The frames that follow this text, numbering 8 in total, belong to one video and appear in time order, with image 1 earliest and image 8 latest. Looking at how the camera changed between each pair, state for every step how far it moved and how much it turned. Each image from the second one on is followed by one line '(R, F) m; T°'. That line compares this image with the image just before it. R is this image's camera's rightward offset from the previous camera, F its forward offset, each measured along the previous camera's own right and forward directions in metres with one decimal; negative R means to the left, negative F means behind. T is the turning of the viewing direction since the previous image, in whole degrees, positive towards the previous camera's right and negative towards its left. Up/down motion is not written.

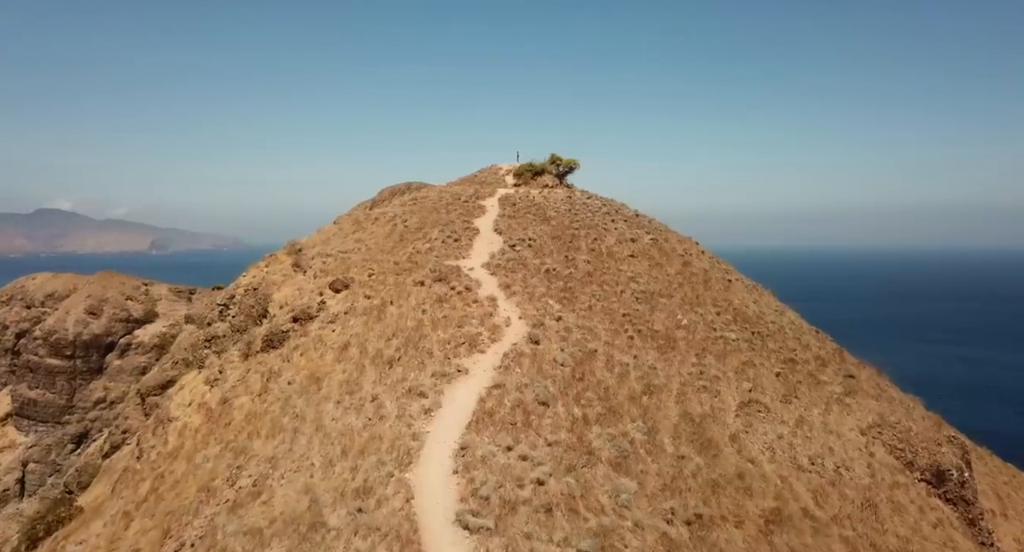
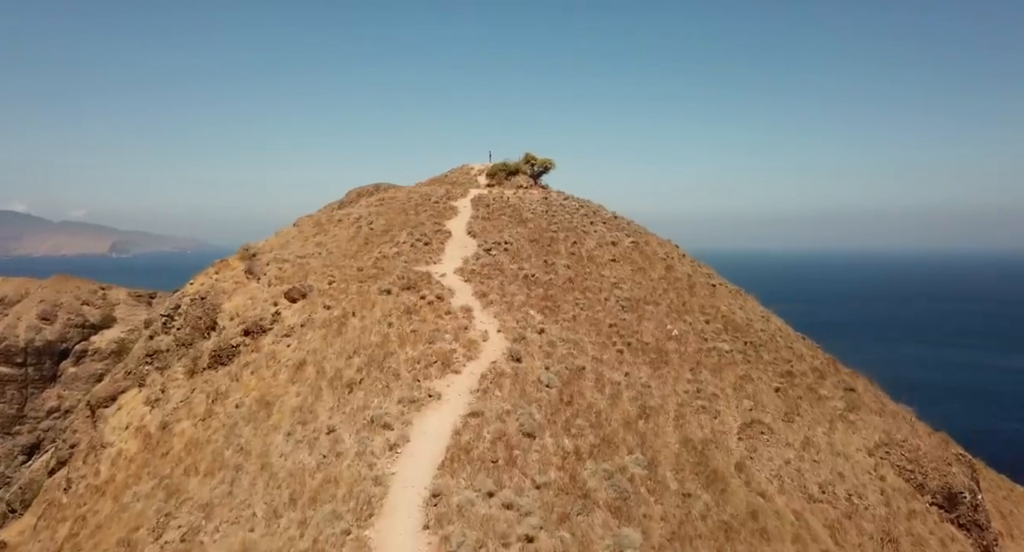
(-0.3, +3.1) m; +3°
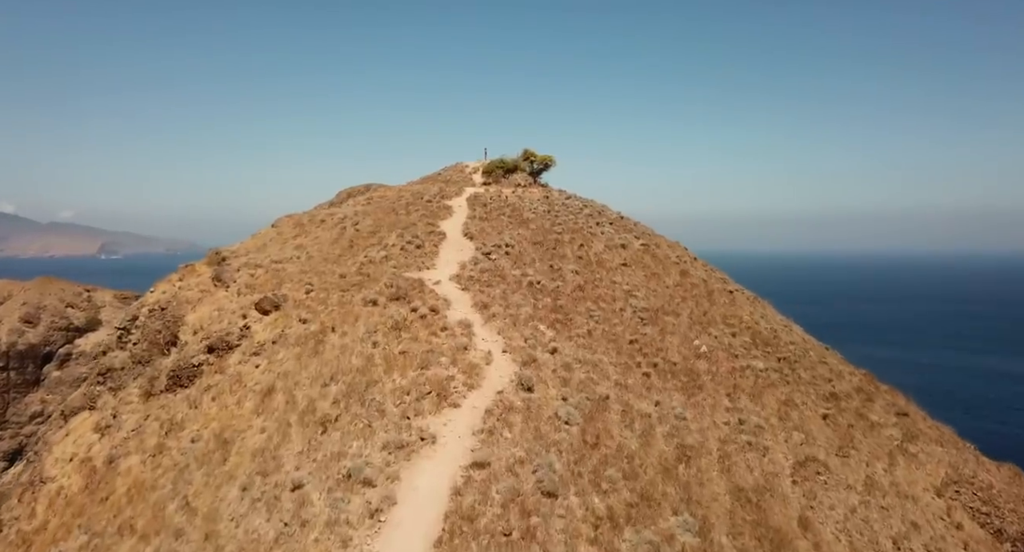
(-0.6, +4.2) m; +1°
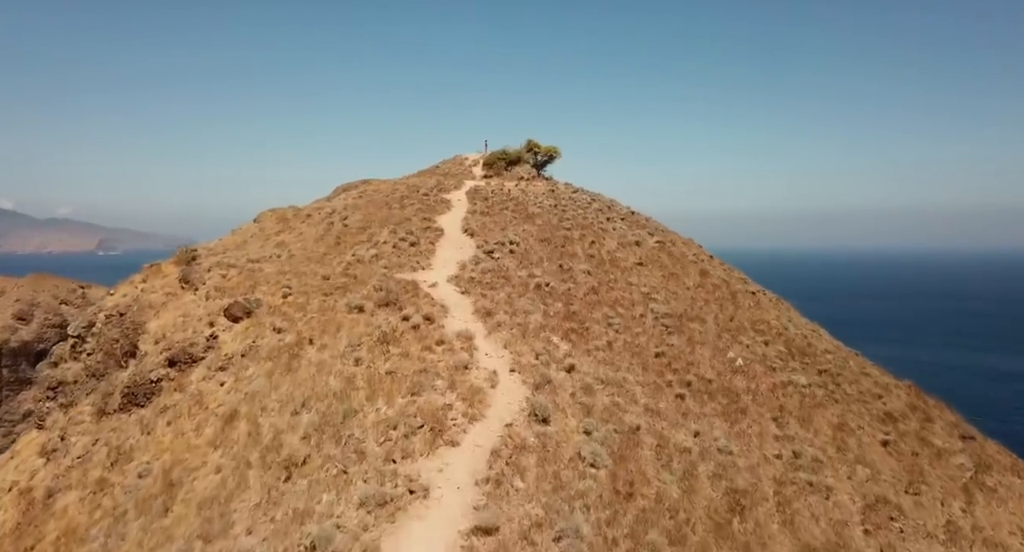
(-0.4, +3.8) m; 0°
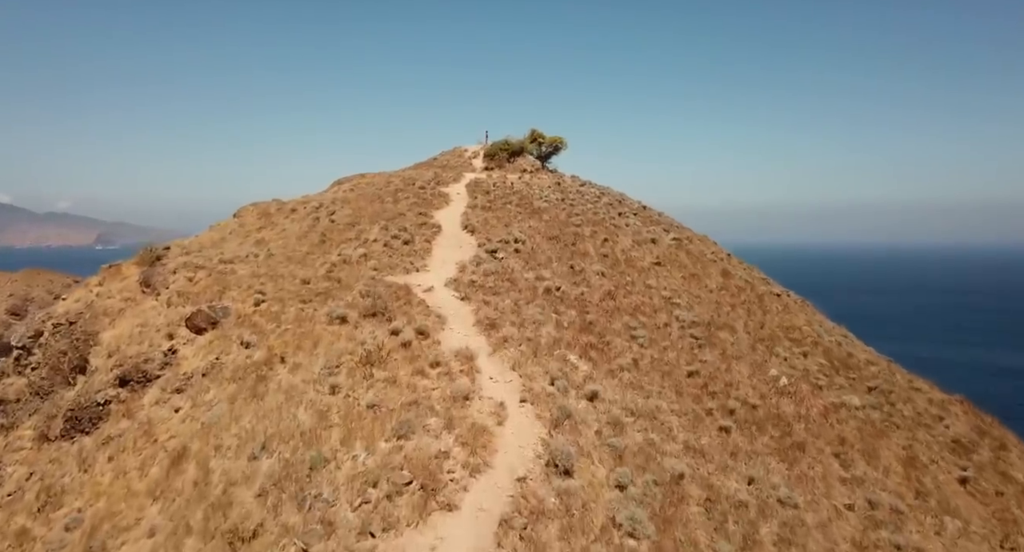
(-0.3, +3.5) m; 0°
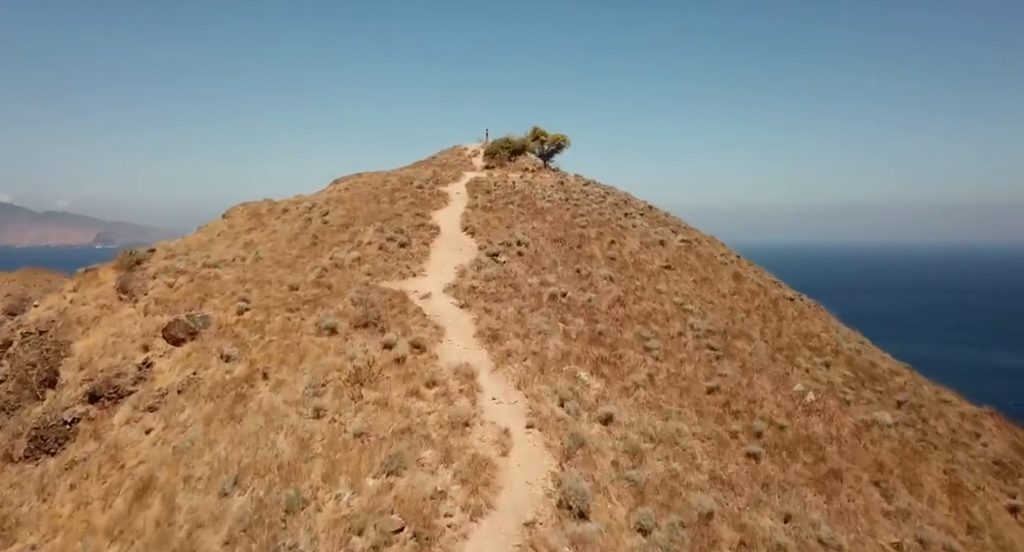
(-0.1, +1.7) m; 0°
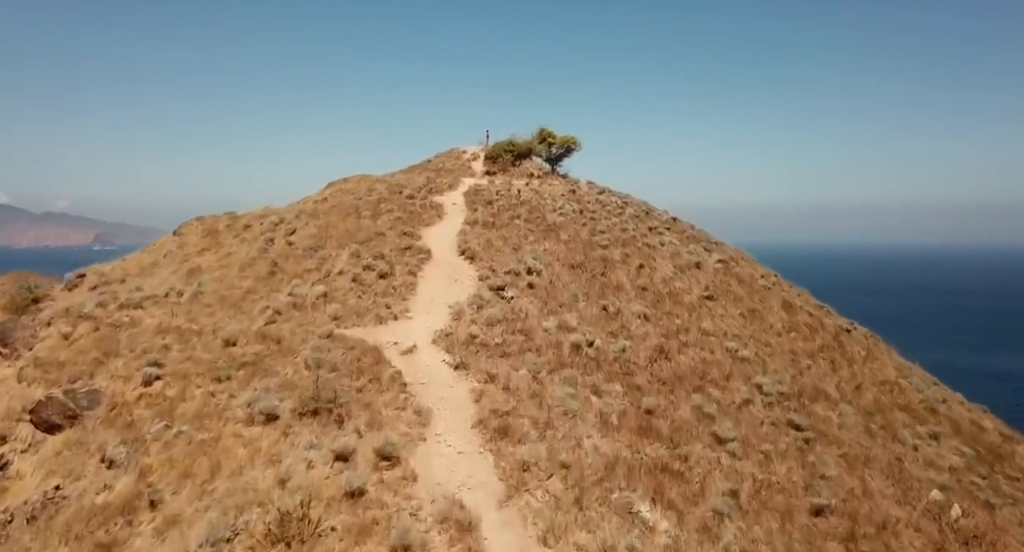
(-0.4, +6.0) m; 0°
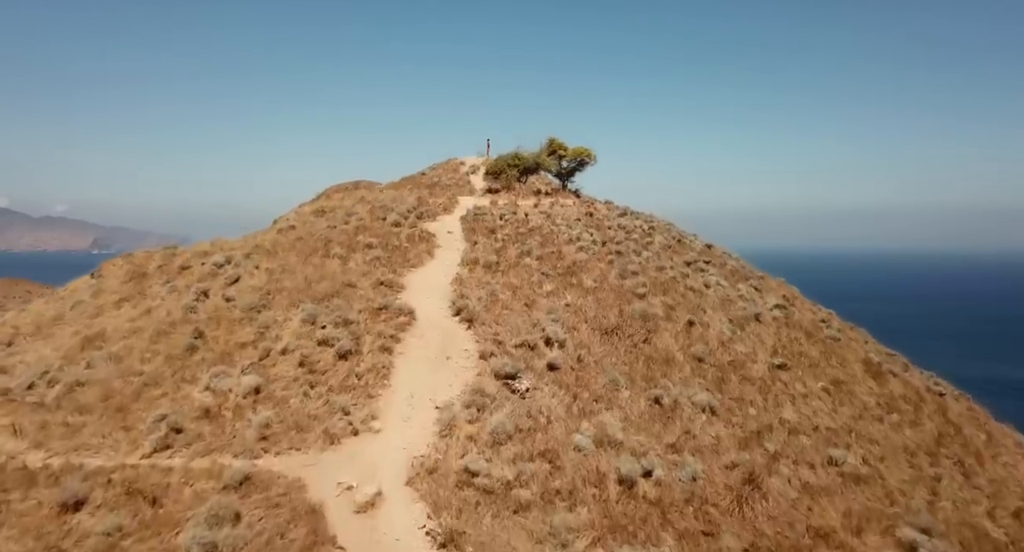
(-0.4, +6.6) m; 0°
